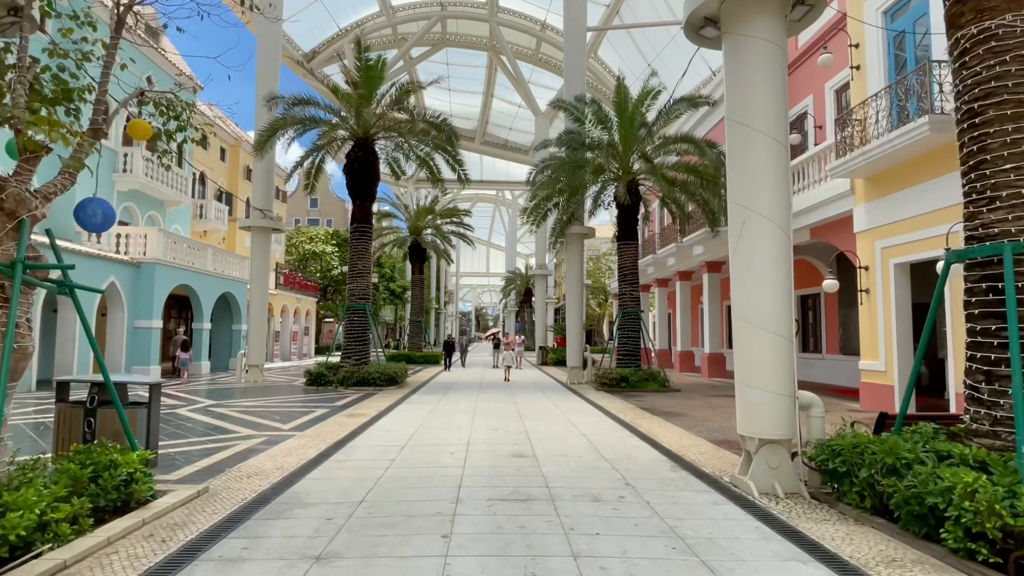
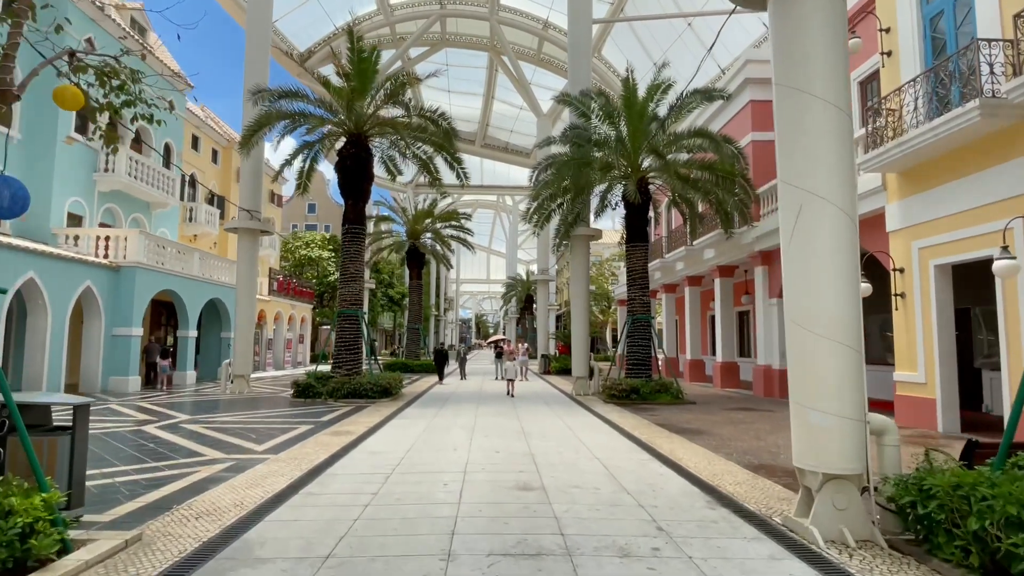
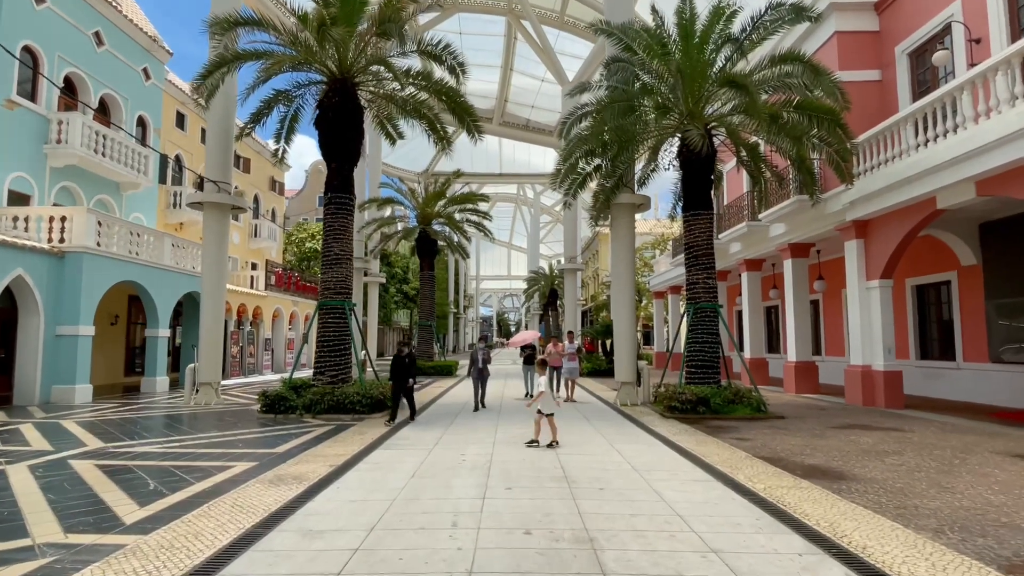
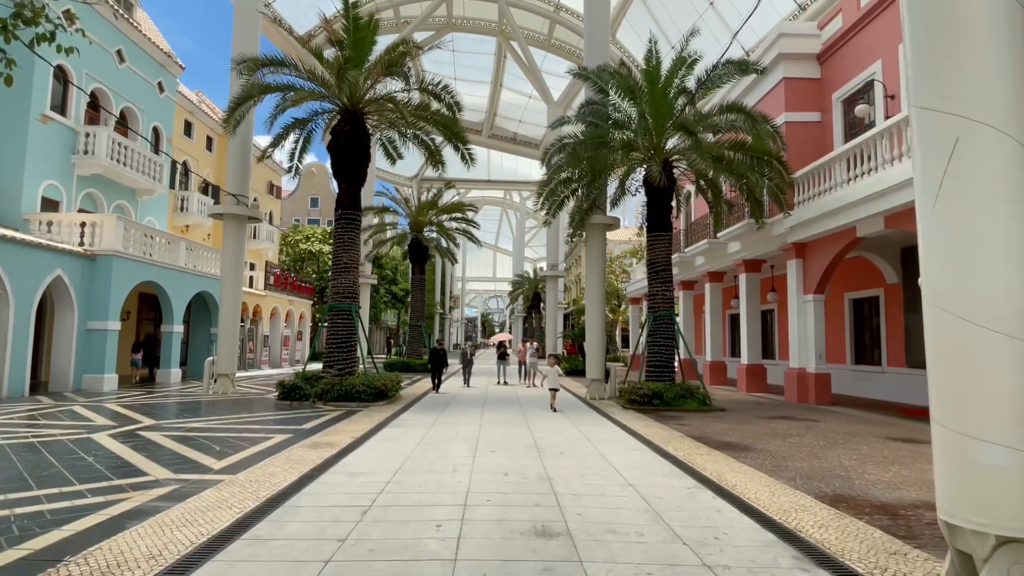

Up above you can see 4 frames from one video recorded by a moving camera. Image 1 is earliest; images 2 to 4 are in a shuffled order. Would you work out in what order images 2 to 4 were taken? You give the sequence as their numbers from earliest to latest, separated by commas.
2, 4, 3
